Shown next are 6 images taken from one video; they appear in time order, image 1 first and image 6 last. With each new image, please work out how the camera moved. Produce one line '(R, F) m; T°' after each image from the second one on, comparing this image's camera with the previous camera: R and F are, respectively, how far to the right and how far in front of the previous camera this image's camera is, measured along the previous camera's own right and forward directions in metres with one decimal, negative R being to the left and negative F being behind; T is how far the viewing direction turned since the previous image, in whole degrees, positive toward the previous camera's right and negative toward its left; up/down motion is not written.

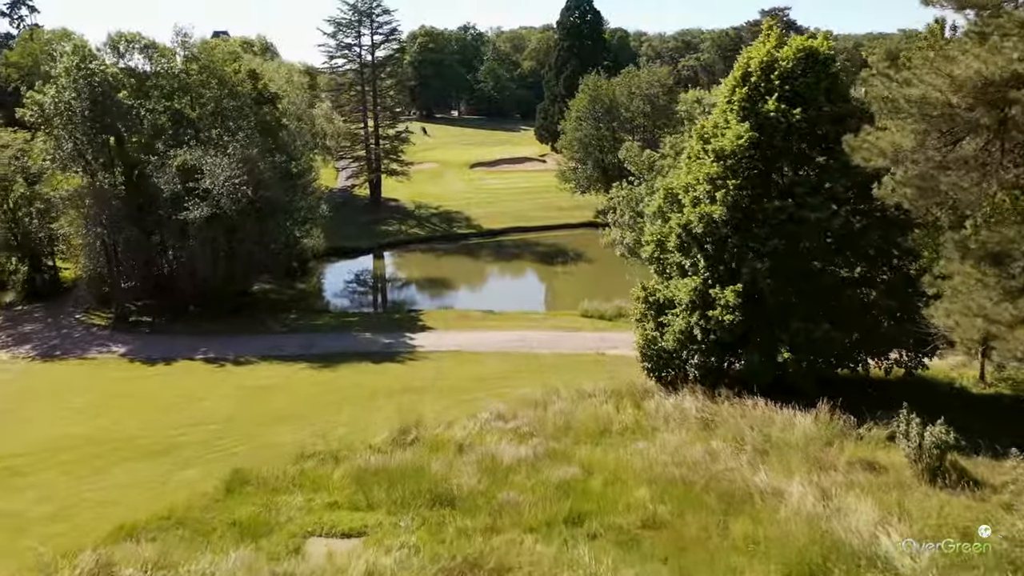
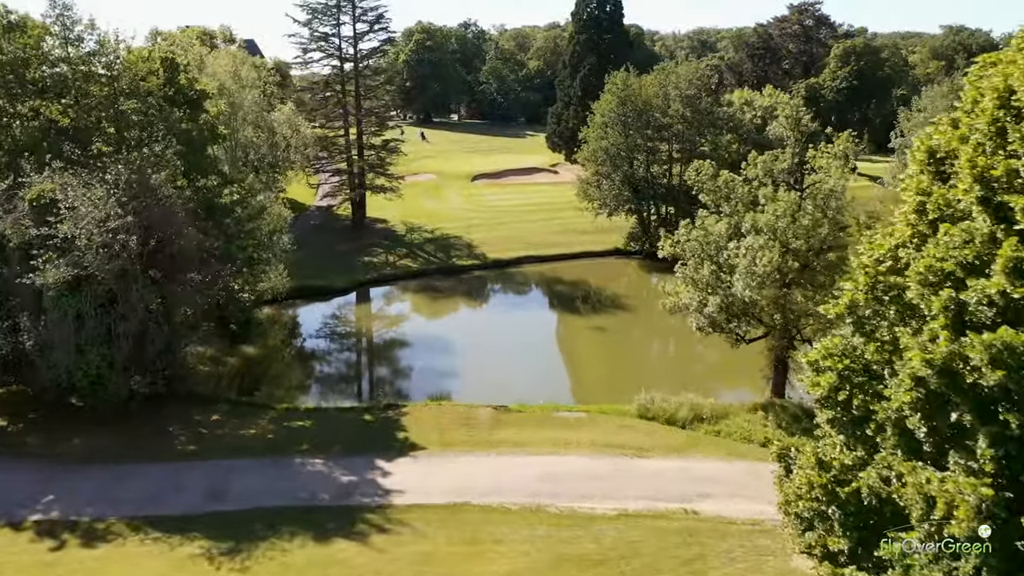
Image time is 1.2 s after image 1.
(-0.7, +8.5) m; 0°
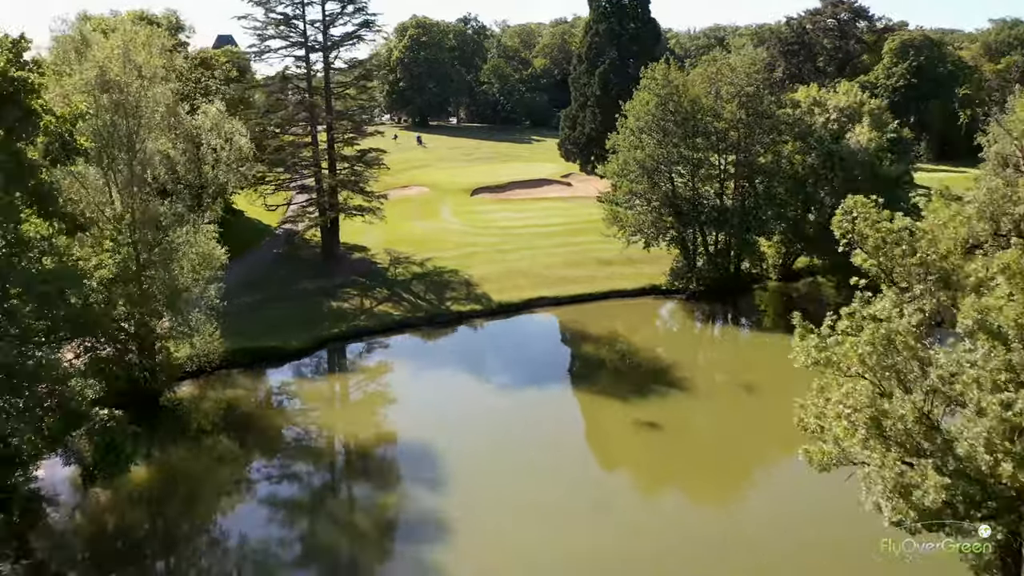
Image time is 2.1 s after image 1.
(-0.4, +8.5) m; 0°
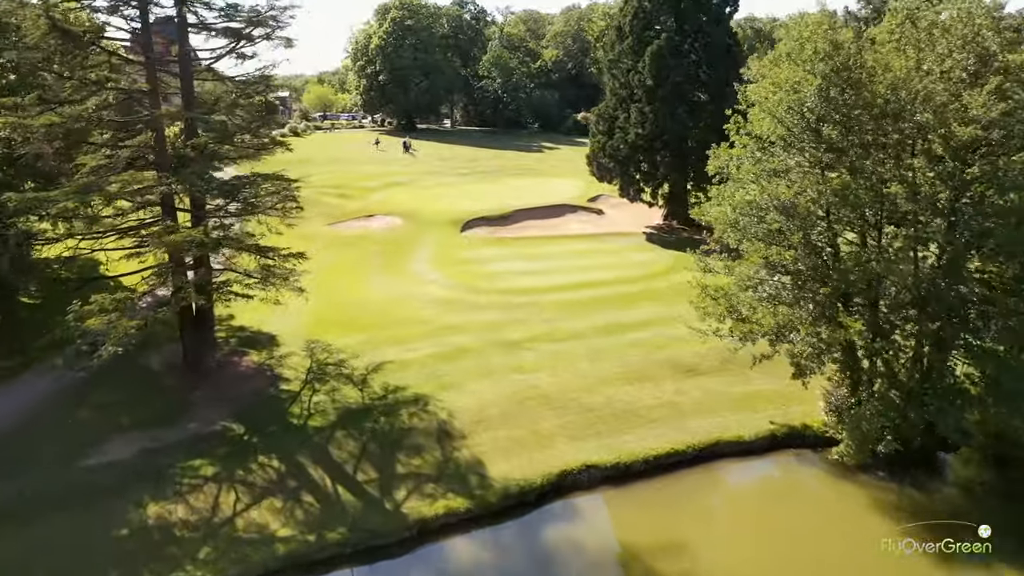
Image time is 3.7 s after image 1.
(-0.4, +15.4) m; 0°
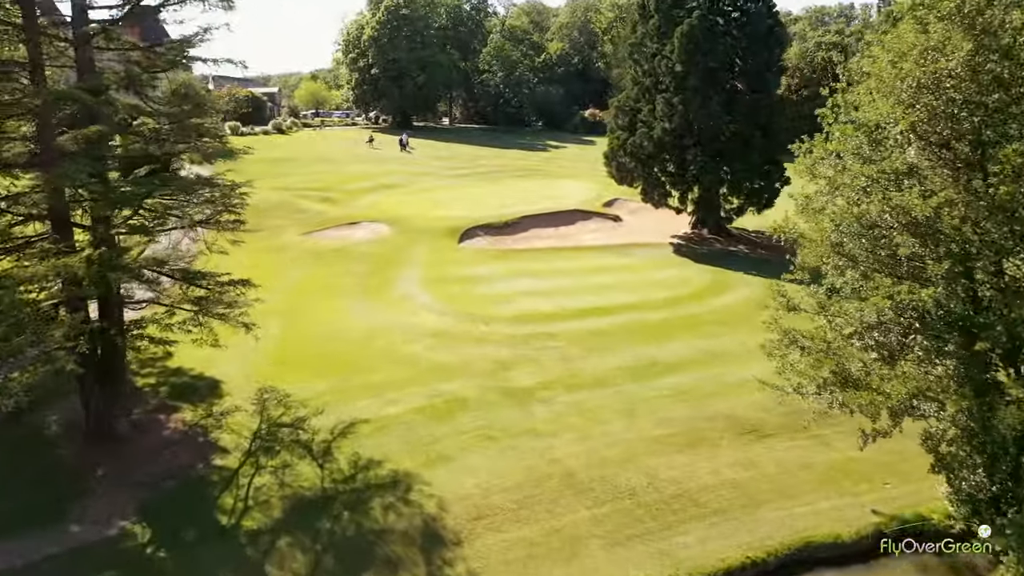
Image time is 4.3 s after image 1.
(-0.2, +4.8) m; 0°
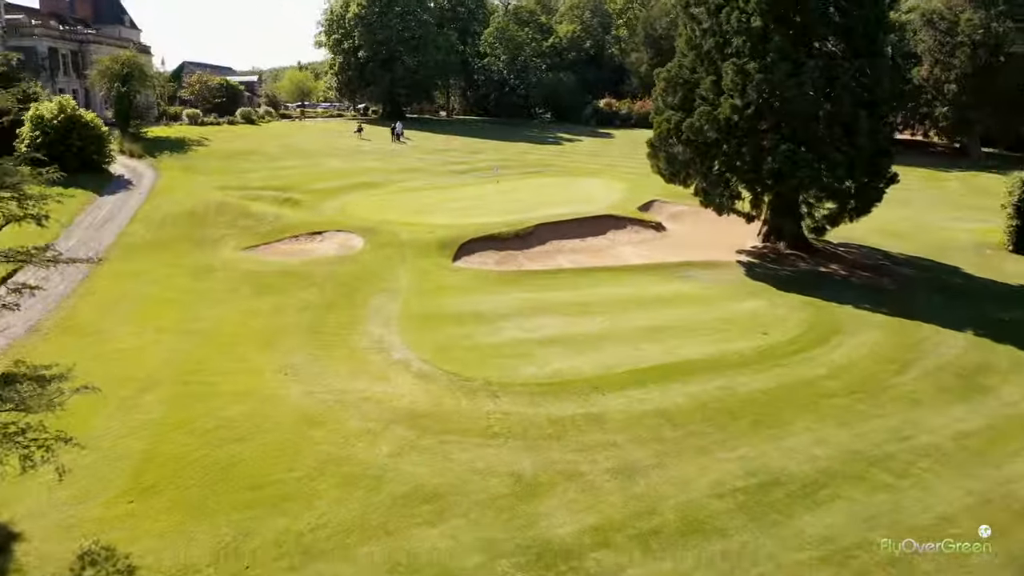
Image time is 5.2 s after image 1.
(-0.4, +7.7) m; 0°
